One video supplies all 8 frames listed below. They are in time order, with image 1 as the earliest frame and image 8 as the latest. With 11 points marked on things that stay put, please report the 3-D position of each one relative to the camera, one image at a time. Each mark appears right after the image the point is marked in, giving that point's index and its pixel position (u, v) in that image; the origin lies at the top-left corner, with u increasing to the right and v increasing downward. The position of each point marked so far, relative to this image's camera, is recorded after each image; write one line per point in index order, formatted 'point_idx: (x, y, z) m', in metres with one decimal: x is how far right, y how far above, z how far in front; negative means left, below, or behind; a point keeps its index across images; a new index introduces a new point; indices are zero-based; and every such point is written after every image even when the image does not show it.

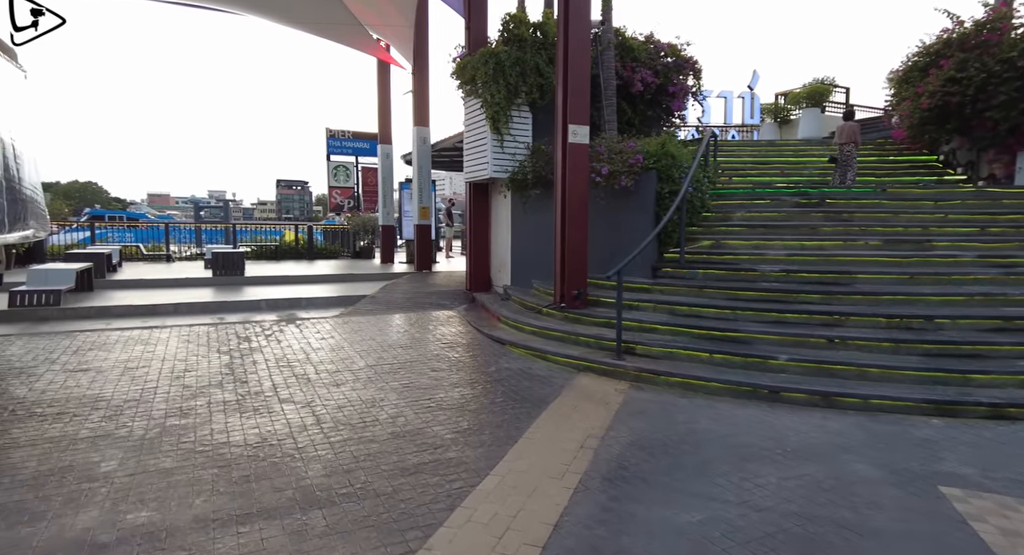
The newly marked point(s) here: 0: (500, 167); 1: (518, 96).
0: (-0.2, +1.8, +9.4) m
1: (+0.1, +2.9, +9.2) m
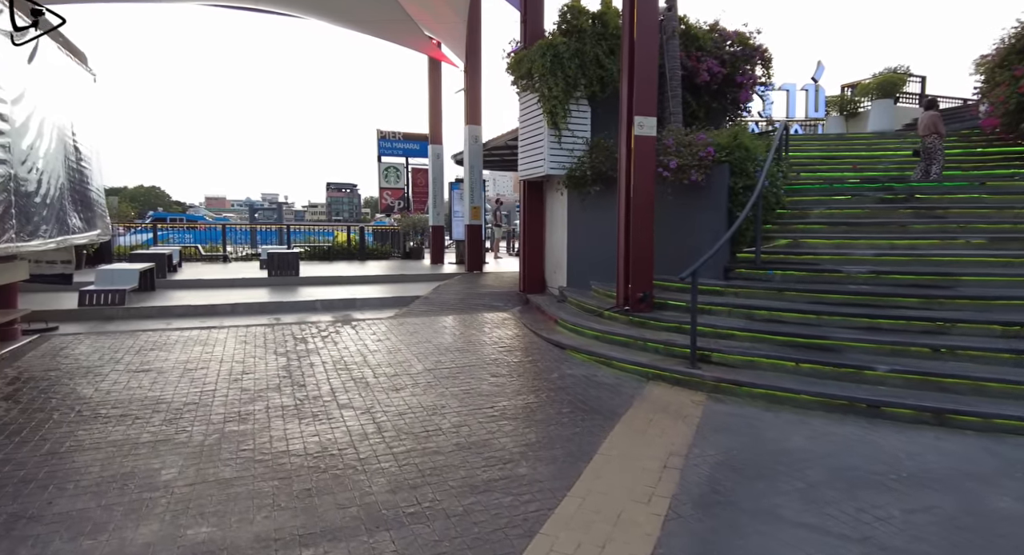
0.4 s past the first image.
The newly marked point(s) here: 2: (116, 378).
0: (+0.7, +1.8, +9.0) m
1: (+1.0, +2.9, +8.9) m
2: (-4.0, -1.0, +5.8) m
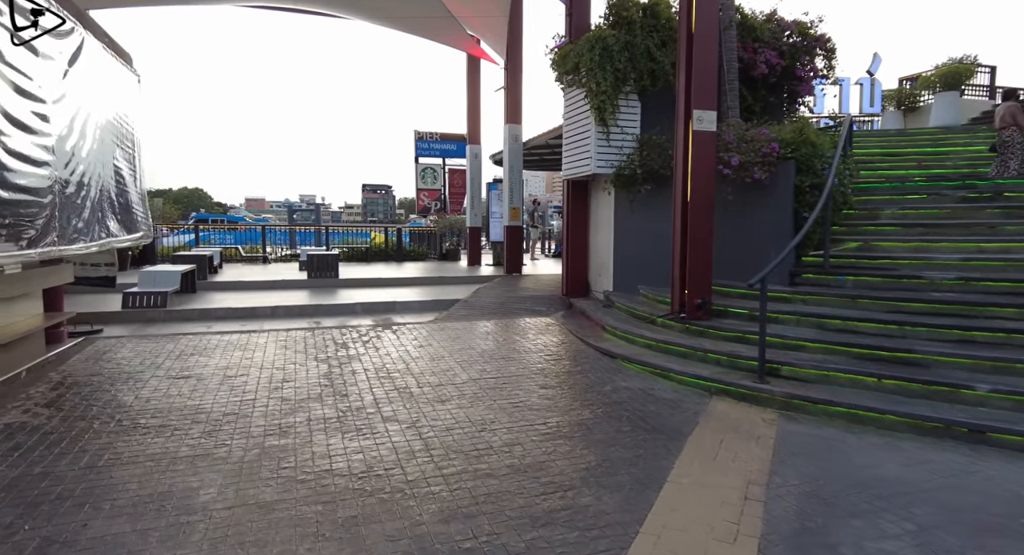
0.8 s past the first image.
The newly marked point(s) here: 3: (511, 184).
0: (+1.4, +1.8, +8.6) m
1: (+1.7, +2.8, +8.4) m
2: (-3.5, -1.1, +5.7) m
3: (0.0, +2.3, +13.3) m
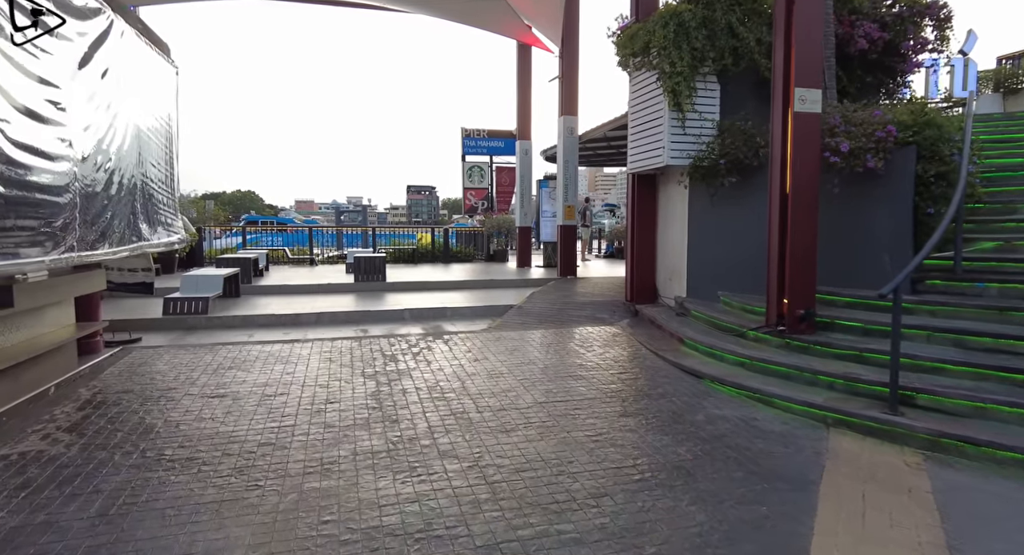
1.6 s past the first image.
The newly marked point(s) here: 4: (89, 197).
0: (+2.2, +1.7, +7.7) m
1: (+2.5, +2.8, +7.5) m
2: (-2.9, -1.1, +5.1) m
3: (+1.2, +2.2, +12.4) m
4: (-3.4, +0.7, +4.7) m
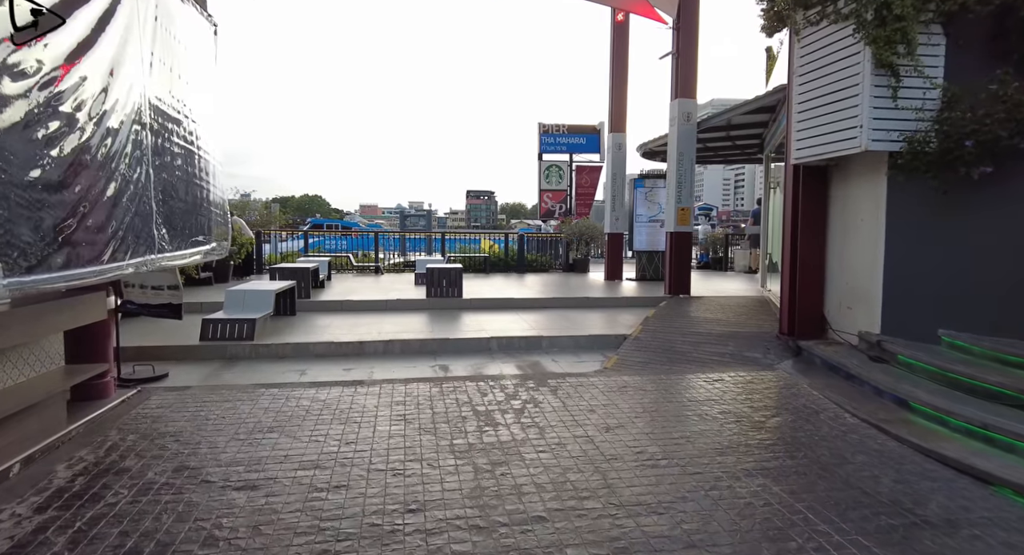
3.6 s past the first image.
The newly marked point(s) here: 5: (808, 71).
0: (+3.5, +1.4, +5.4) m
1: (+3.8, +2.5, +5.2) m
2: (-1.8, -1.3, +3.3) m
3: (+3.0, +1.9, +10.2) m
4: (-2.4, +0.5, +3.0) m
5: (+3.3, +2.3, +6.4) m
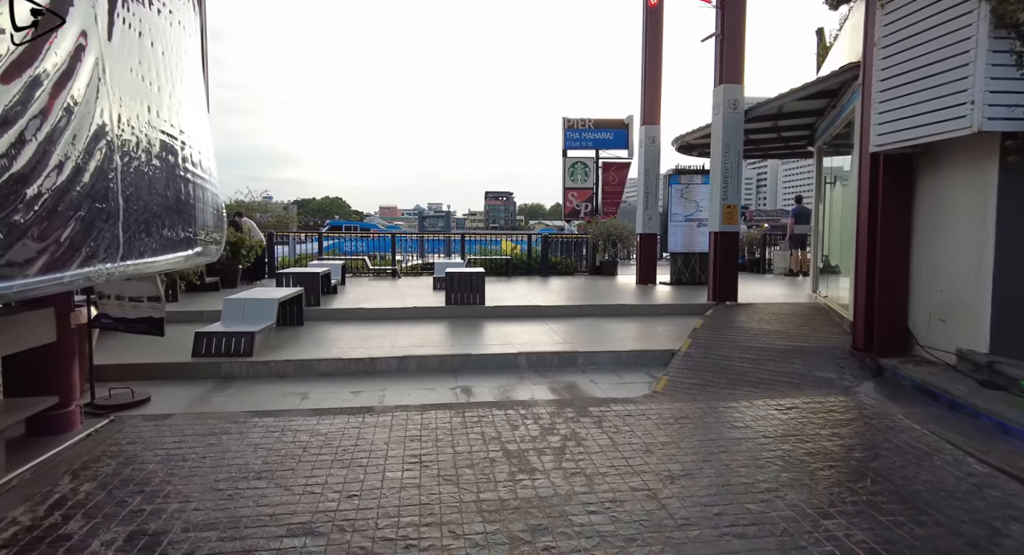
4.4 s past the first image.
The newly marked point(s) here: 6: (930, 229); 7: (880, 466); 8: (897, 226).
0: (+3.8, +1.3, +4.4) m
1: (+4.1, +2.4, +4.2) m
2: (-1.6, -1.4, +2.5) m
3: (+3.4, +1.8, +9.3) m
4: (-2.2, +0.4, +2.2) m
5: (+3.6, +2.2, +5.4) m
6: (+4.1, +0.5, +5.6) m
7: (+2.5, -1.3, +3.9) m
8: (+4.0, +0.6, +5.9) m
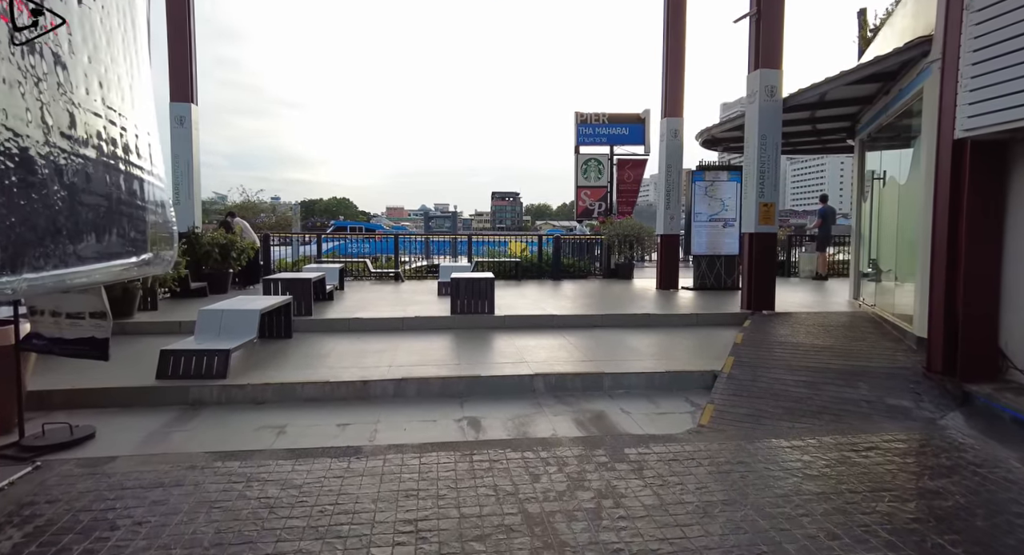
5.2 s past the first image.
0: (+3.9, +1.2, +3.5) m
1: (+4.2, +2.3, +3.3) m
2: (-1.5, -1.5, +1.6) m
3: (+3.6, +1.7, +8.3) m
4: (-2.1, +0.3, +1.3) m
5: (+3.7, +2.1, +4.5) m
6: (+4.2, +0.4, +4.6) m
7: (+2.6, -1.4, +3.0) m
8: (+4.1, +0.5, +4.9) m
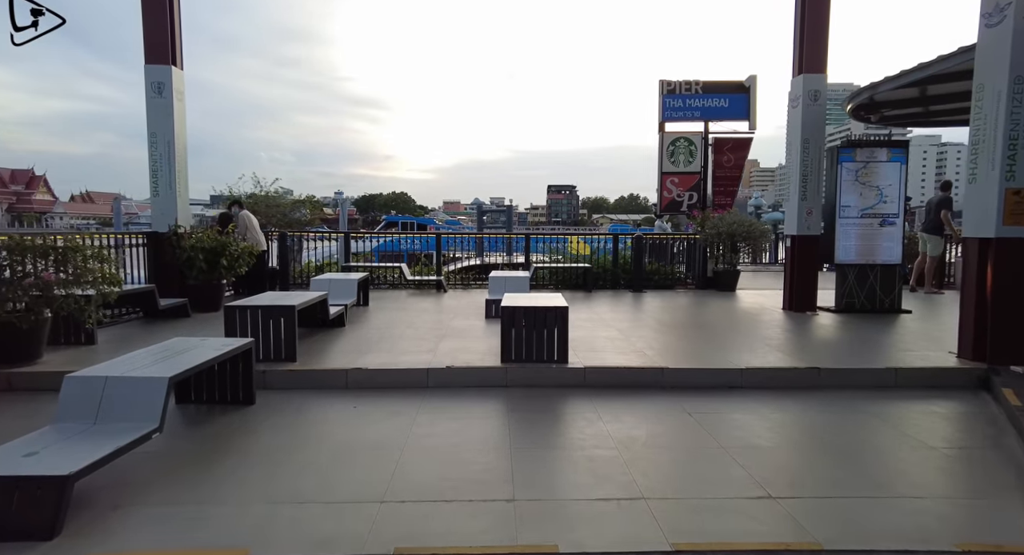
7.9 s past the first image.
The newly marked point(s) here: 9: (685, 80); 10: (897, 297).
0: (+4.3, +0.9, +0.2) m
1: (+4.5, +2.0, -0.1) m
2: (-1.3, -1.8, -1.1) m
3: (+4.4, +1.4, +5.0) m
4: (-2.0, 0.0, -1.4) m
5: (+4.2, +1.8, +1.2) m
6: (+4.7, 0.0, +1.3) m
7: (+2.9, -1.7, -0.1) m
8: (+4.6, +0.1, +1.6) m
9: (+3.9, +4.4, +13.0) m
10: (+5.8, -0.3, +8.6) m
